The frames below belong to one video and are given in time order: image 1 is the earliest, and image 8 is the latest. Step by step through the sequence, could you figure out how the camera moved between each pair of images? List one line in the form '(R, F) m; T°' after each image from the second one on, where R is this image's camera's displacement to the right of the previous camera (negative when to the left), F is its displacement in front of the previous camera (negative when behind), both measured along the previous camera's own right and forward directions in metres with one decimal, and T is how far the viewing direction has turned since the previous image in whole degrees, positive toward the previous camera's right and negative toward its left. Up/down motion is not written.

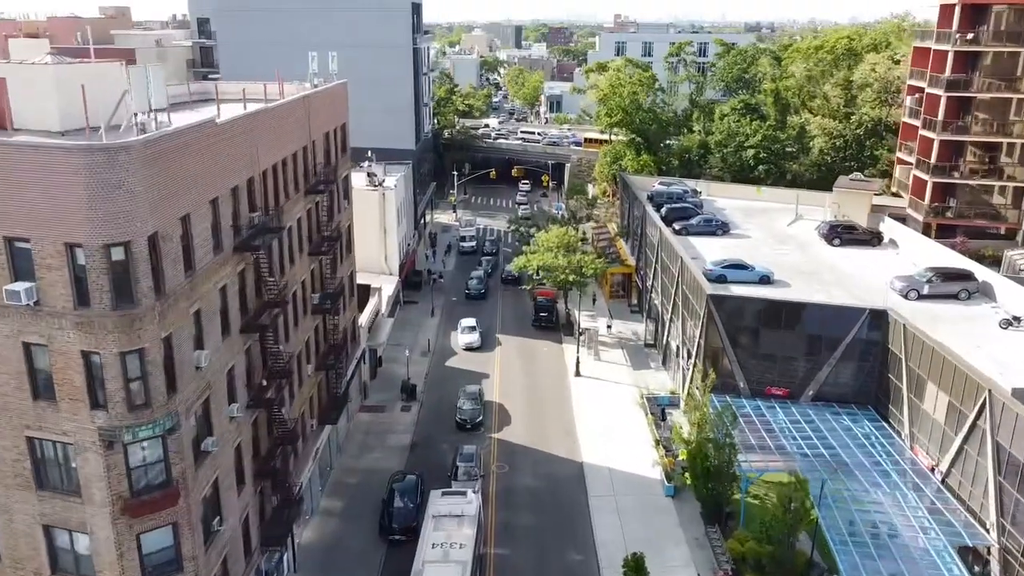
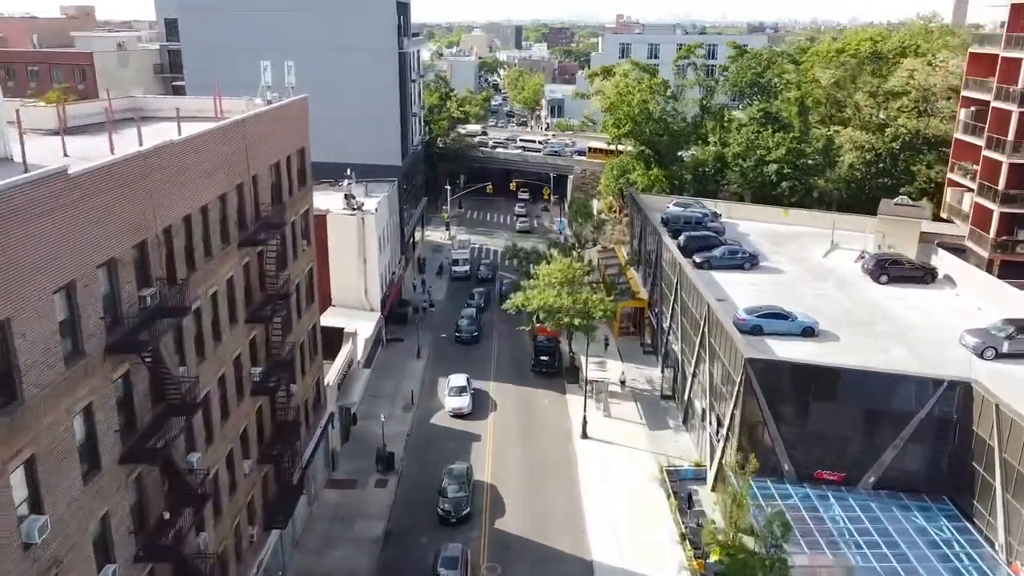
(+0.2, +6.5) m; 0°
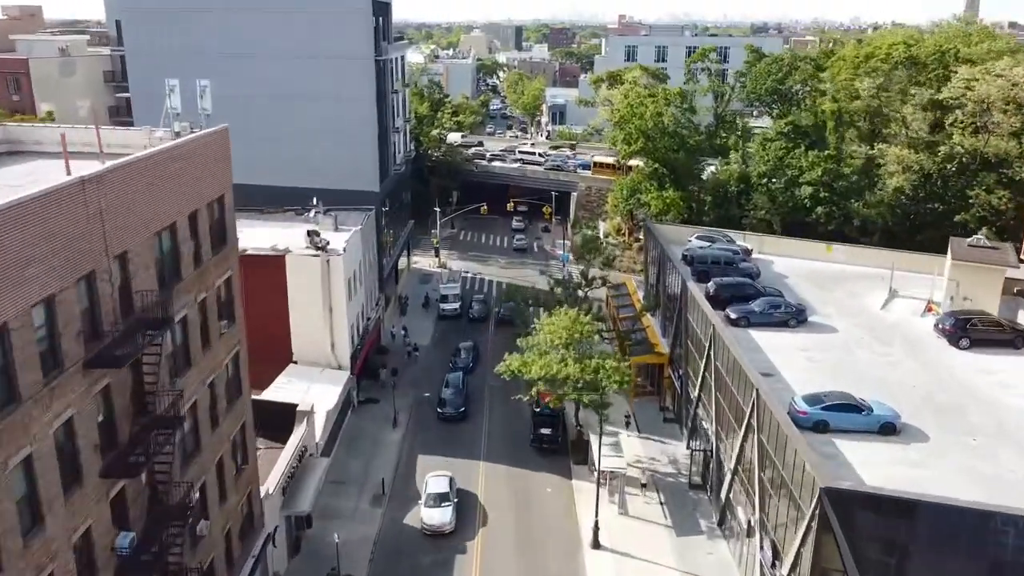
(+0.3, +7.9) m; 0°
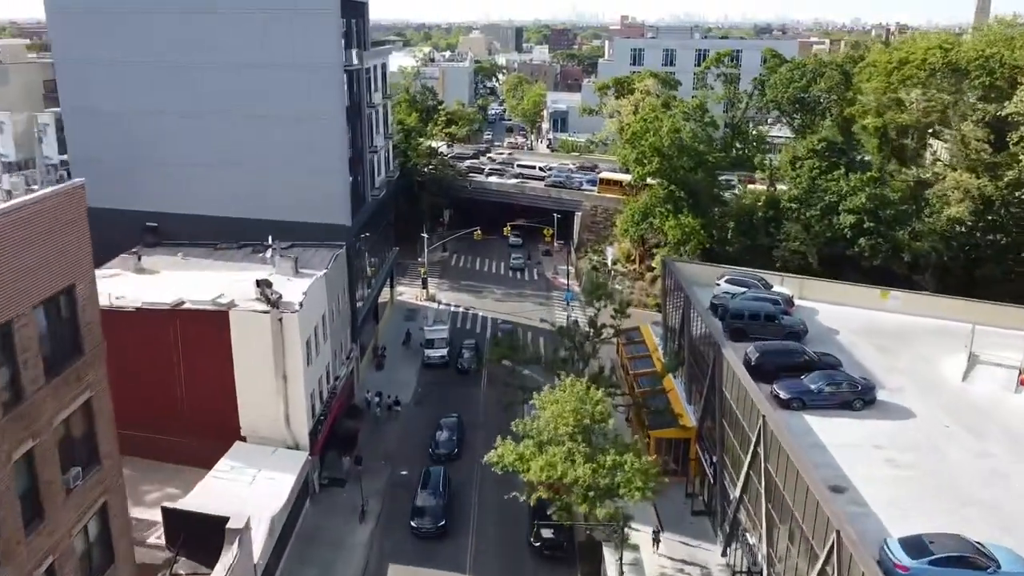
(+0.2, +7.3) m; 0°
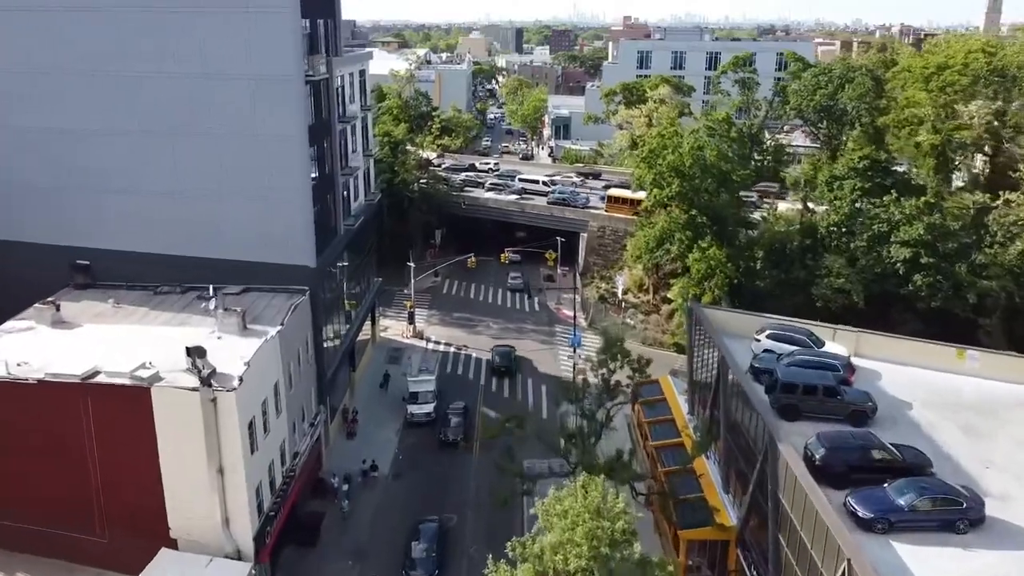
(+0.1, +6.8) m; 0°
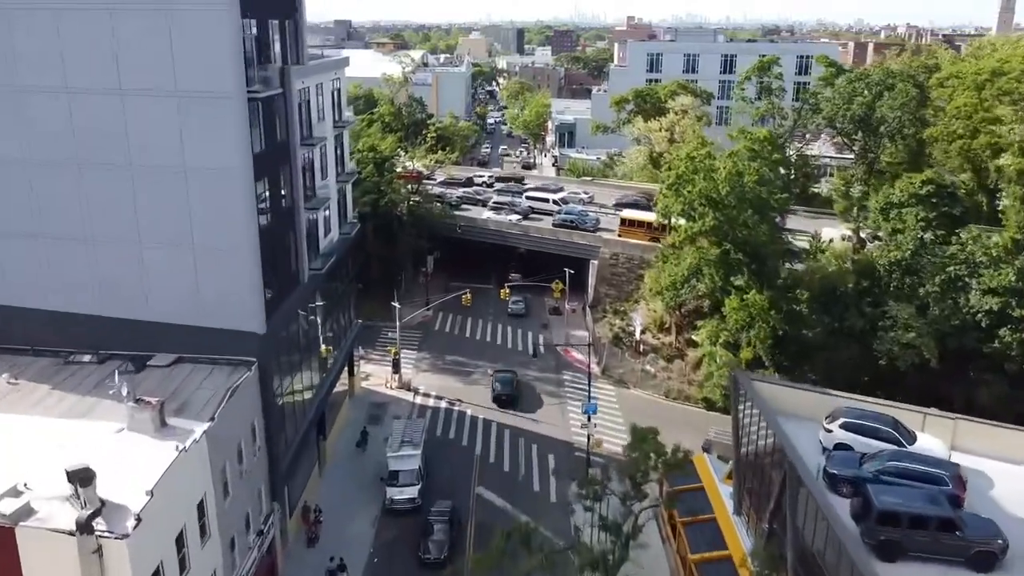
(0.0, +7.2) m; 0°
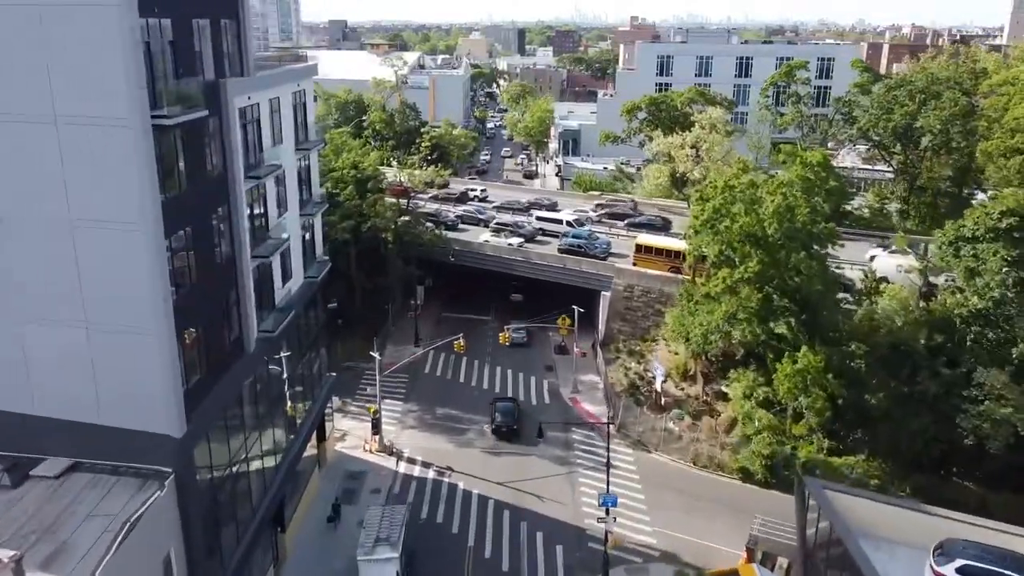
(0.0, +6.7) m; 0°
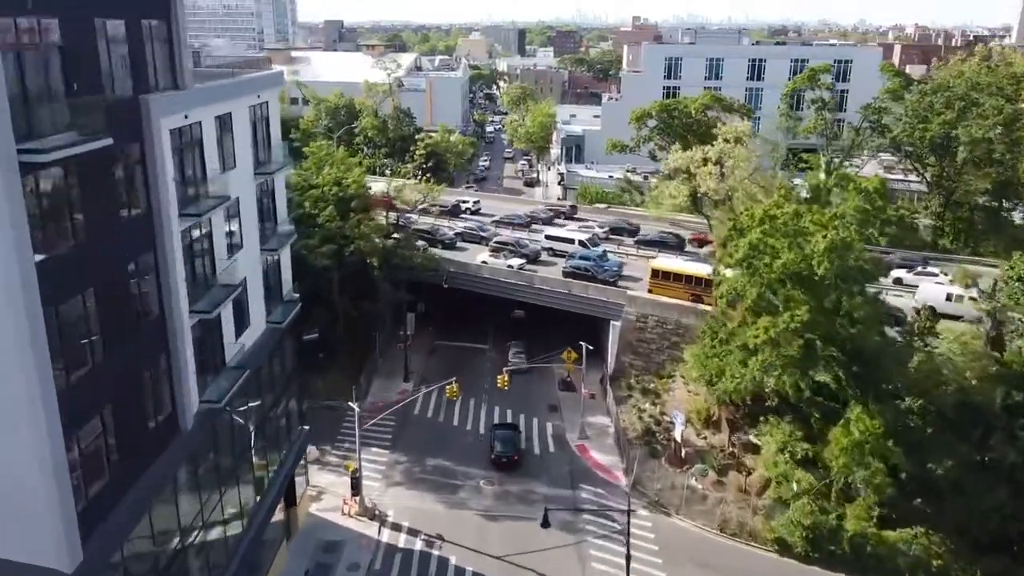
(0.0, +5.0) m; 0°
